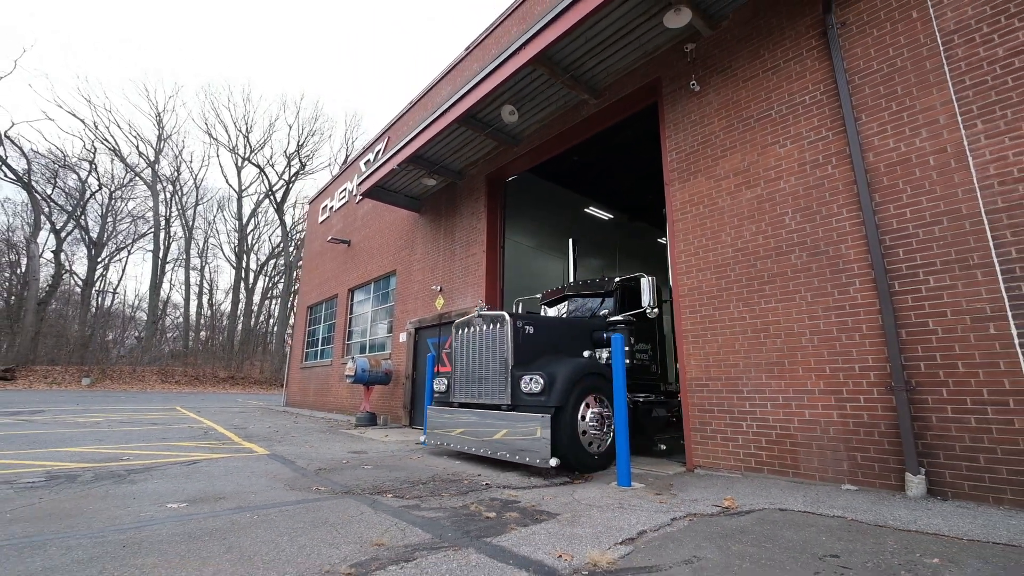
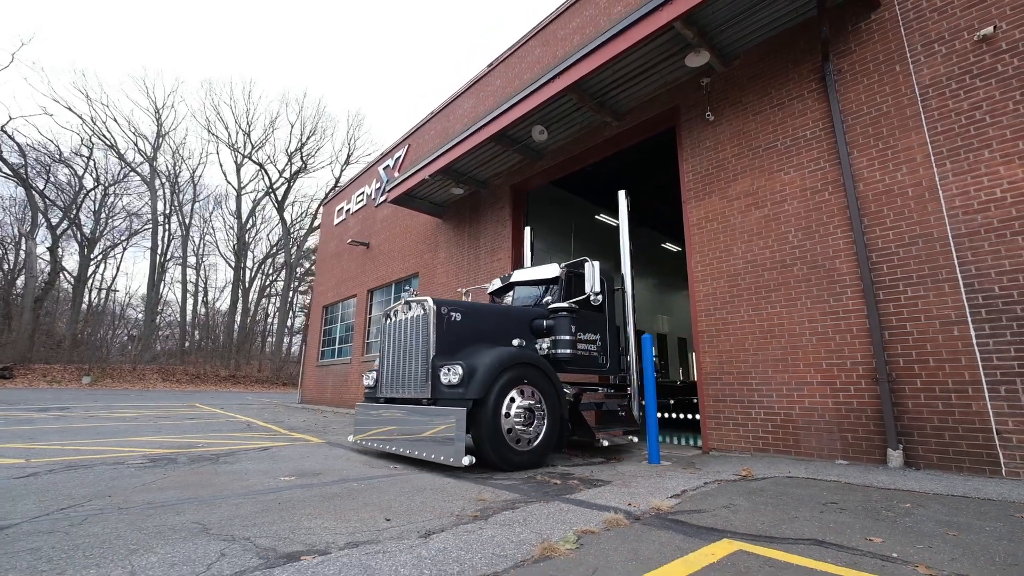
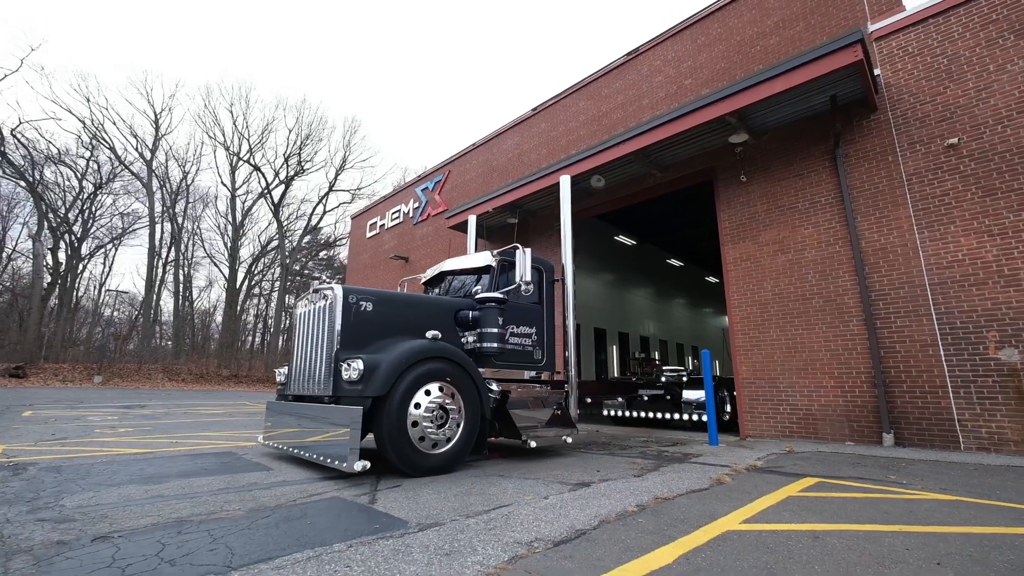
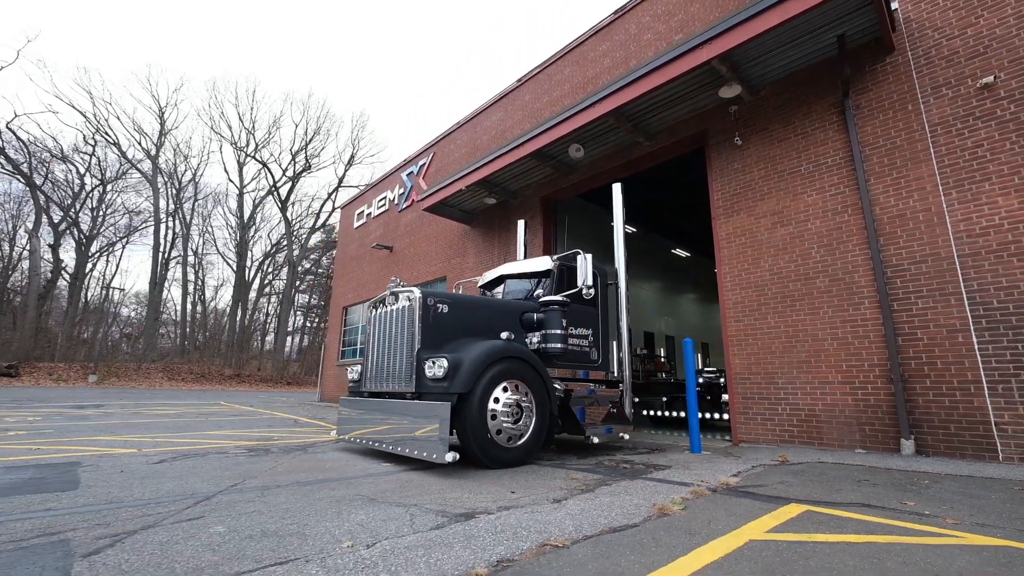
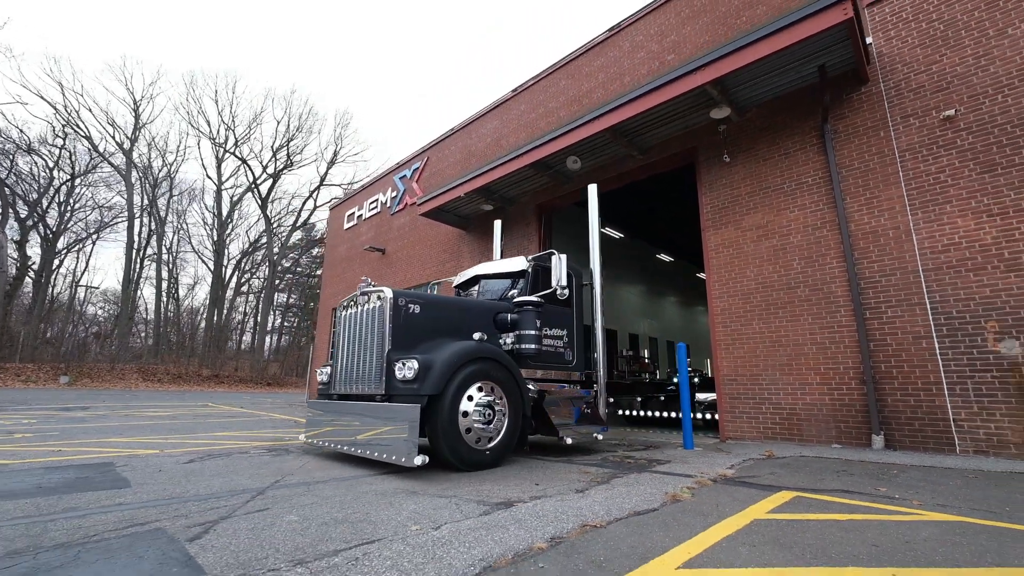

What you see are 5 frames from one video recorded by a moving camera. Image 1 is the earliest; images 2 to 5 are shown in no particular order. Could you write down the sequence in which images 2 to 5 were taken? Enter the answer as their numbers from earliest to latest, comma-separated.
2, 4, 5, 3
